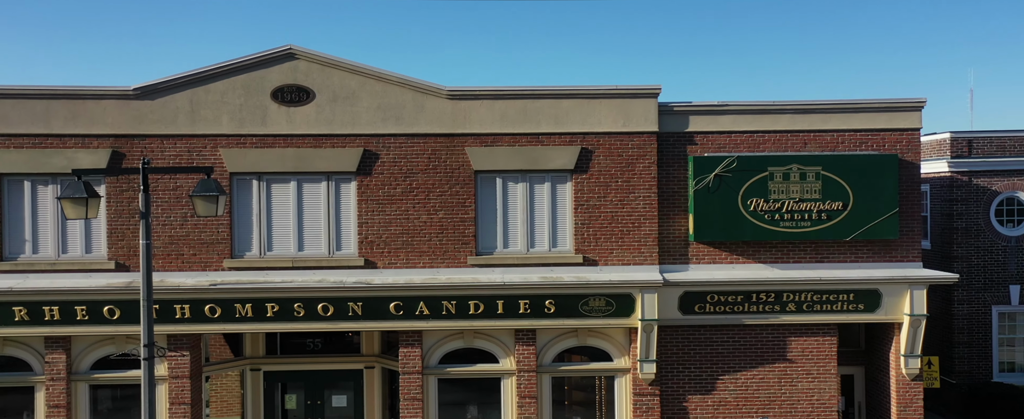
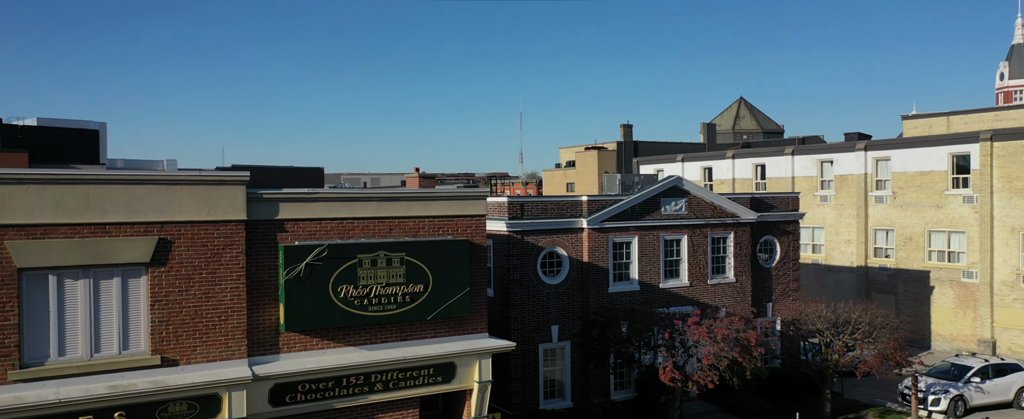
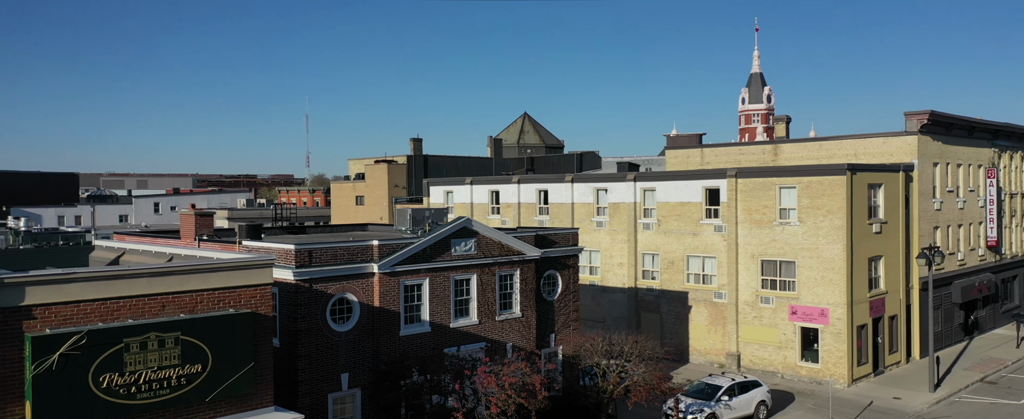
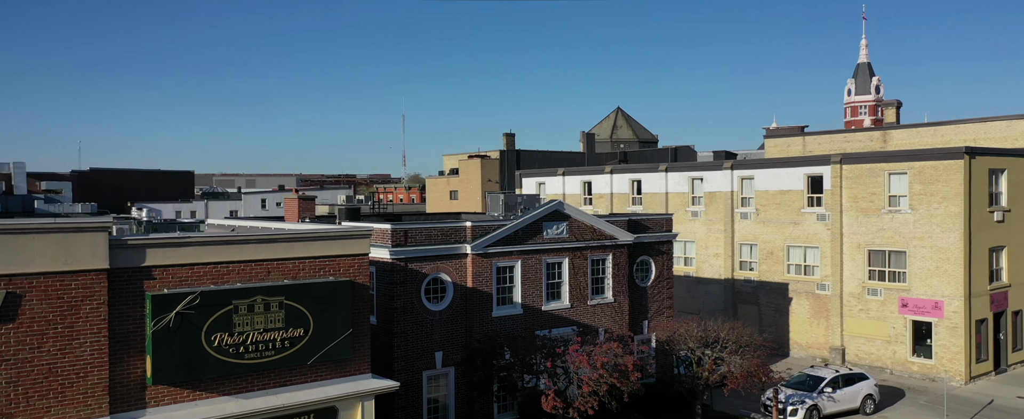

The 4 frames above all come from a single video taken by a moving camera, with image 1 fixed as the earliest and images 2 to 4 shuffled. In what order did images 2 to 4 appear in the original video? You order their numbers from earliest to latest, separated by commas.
2, 4, 3
